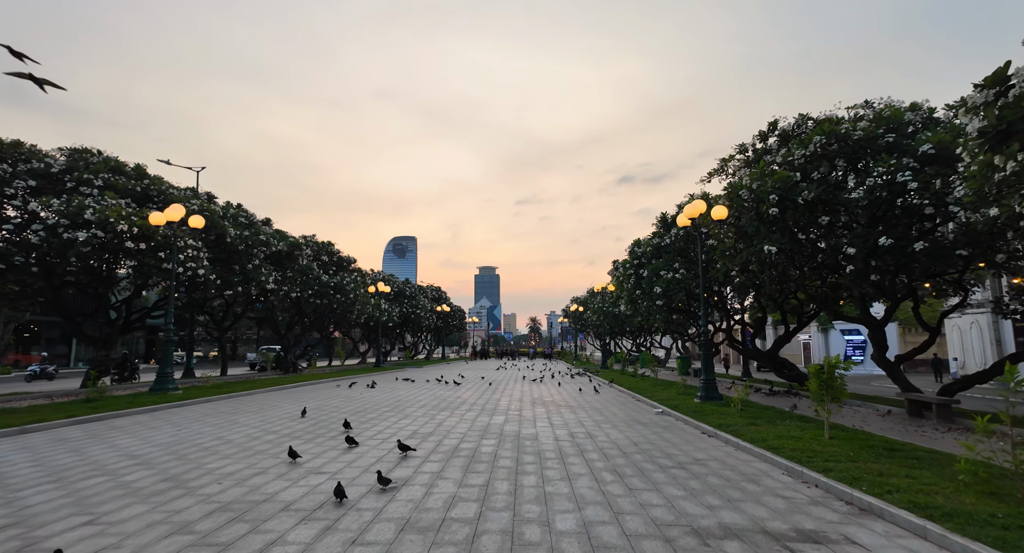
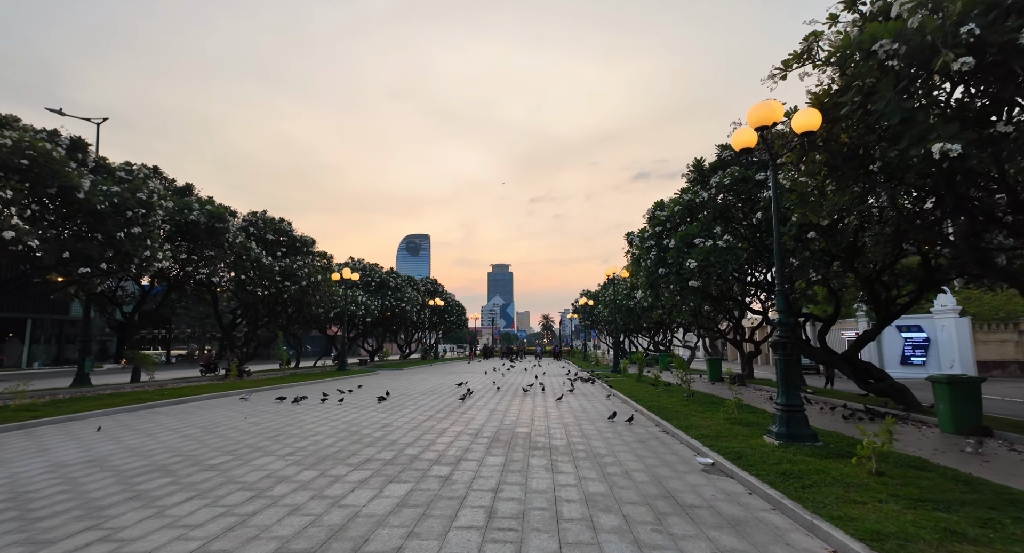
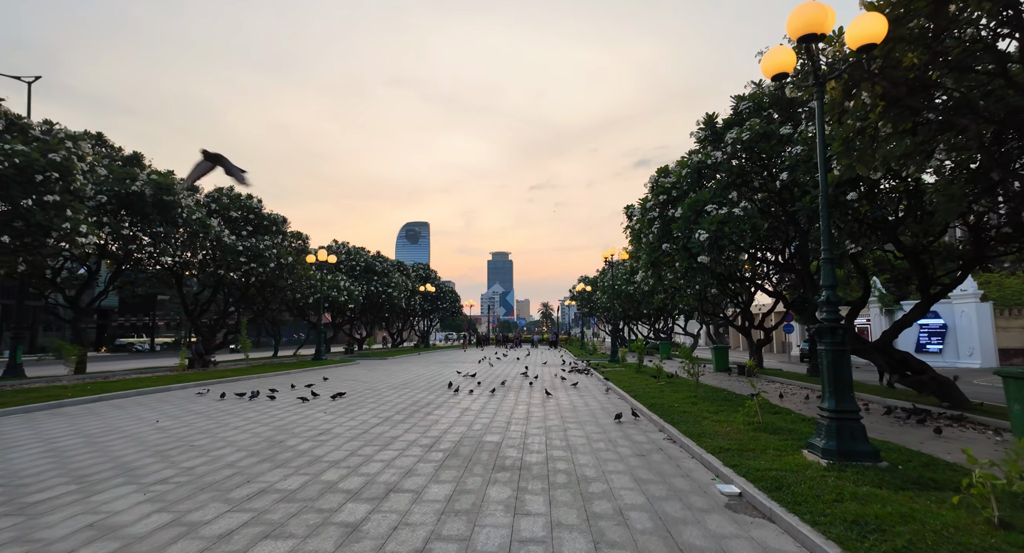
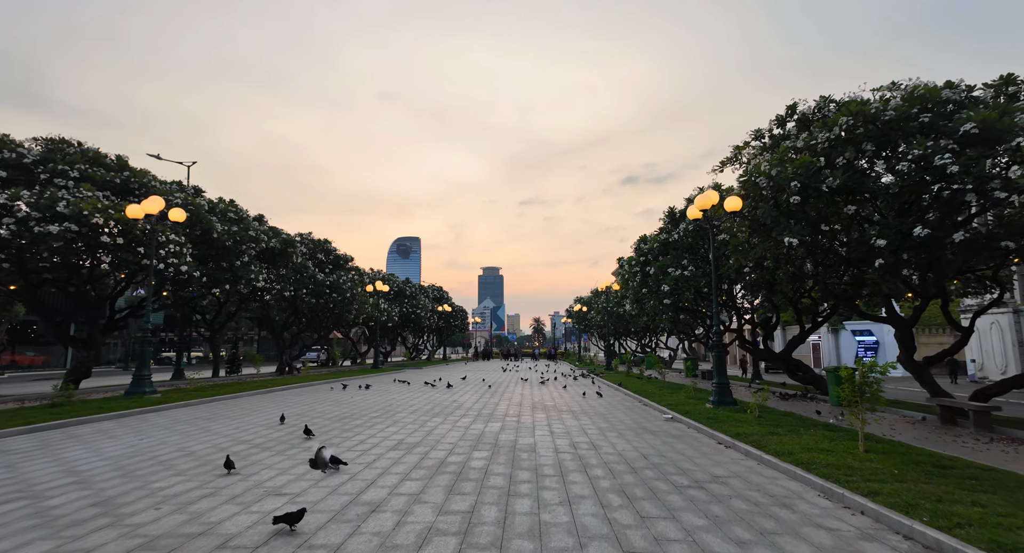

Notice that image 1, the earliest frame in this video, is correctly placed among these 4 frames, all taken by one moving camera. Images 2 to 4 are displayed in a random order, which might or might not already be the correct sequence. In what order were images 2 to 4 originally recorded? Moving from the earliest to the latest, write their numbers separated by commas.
4, 2, 3
